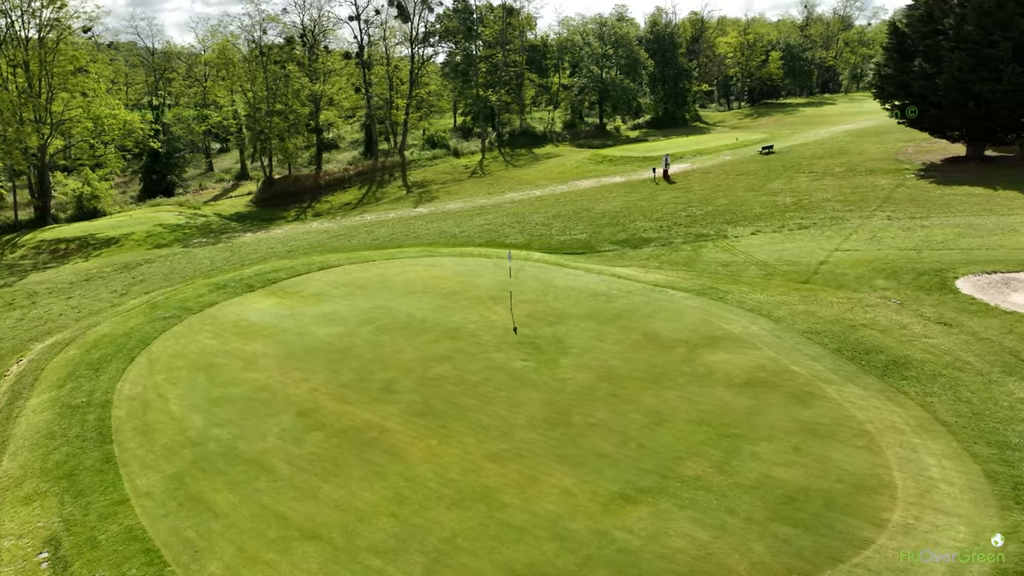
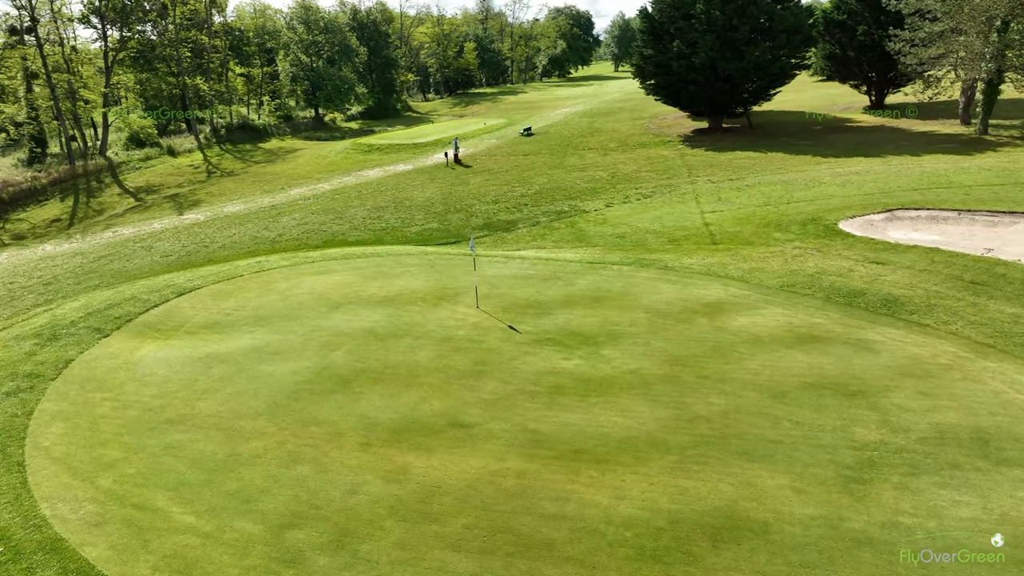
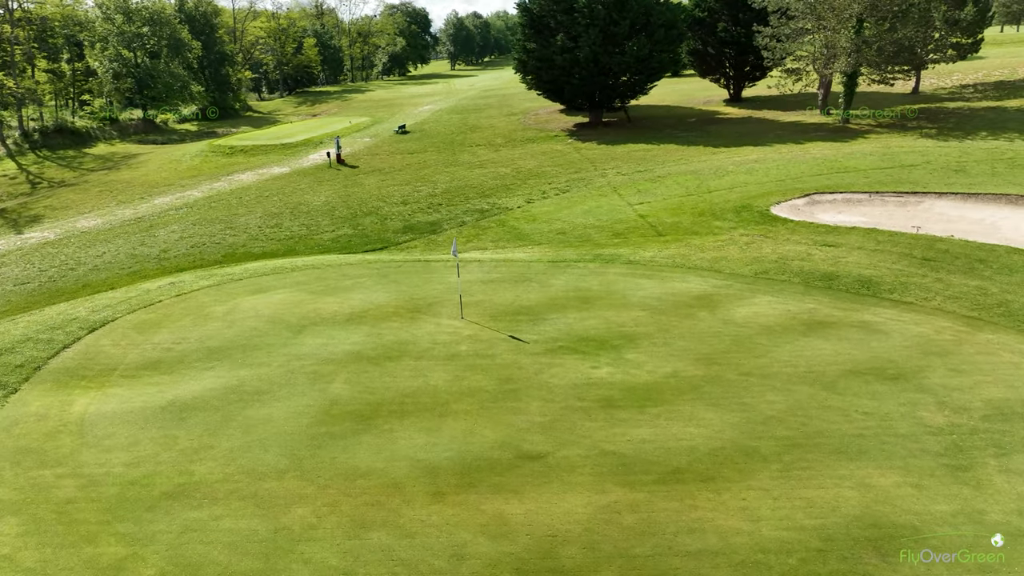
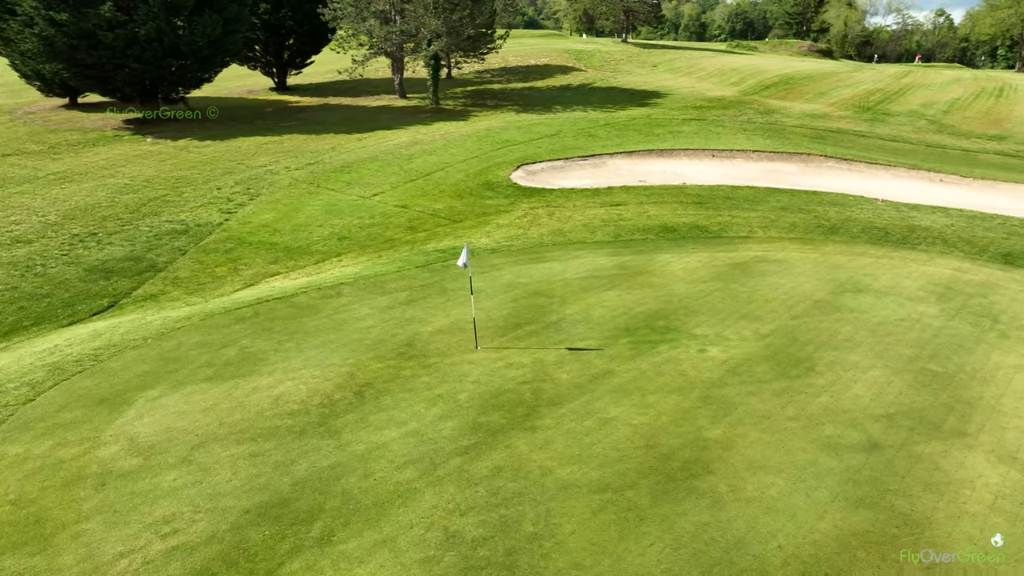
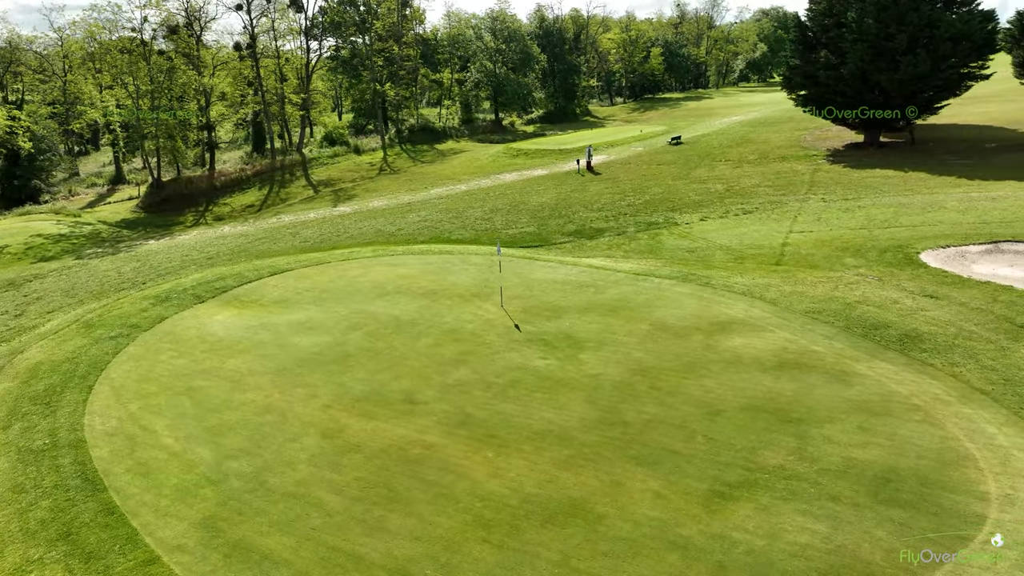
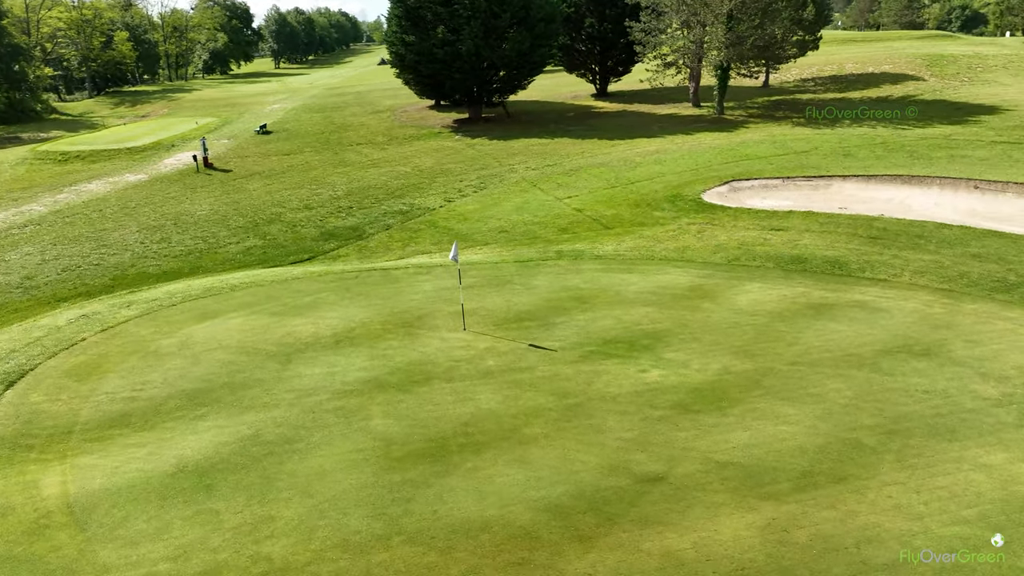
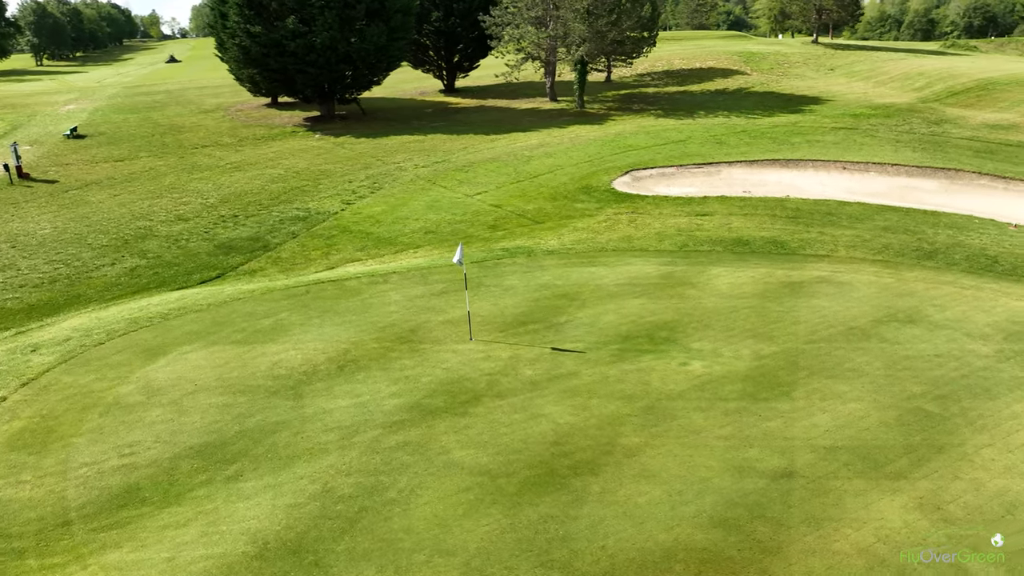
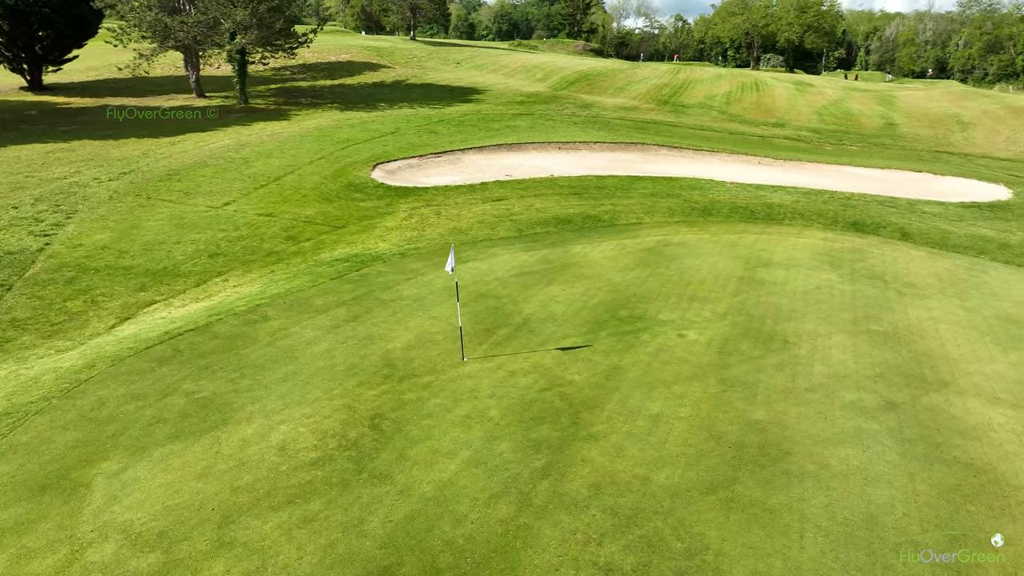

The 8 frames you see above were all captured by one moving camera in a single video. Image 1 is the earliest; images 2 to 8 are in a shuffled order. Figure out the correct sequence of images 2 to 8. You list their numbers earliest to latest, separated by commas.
5, 2, 3, 6, 7, 4, 8
